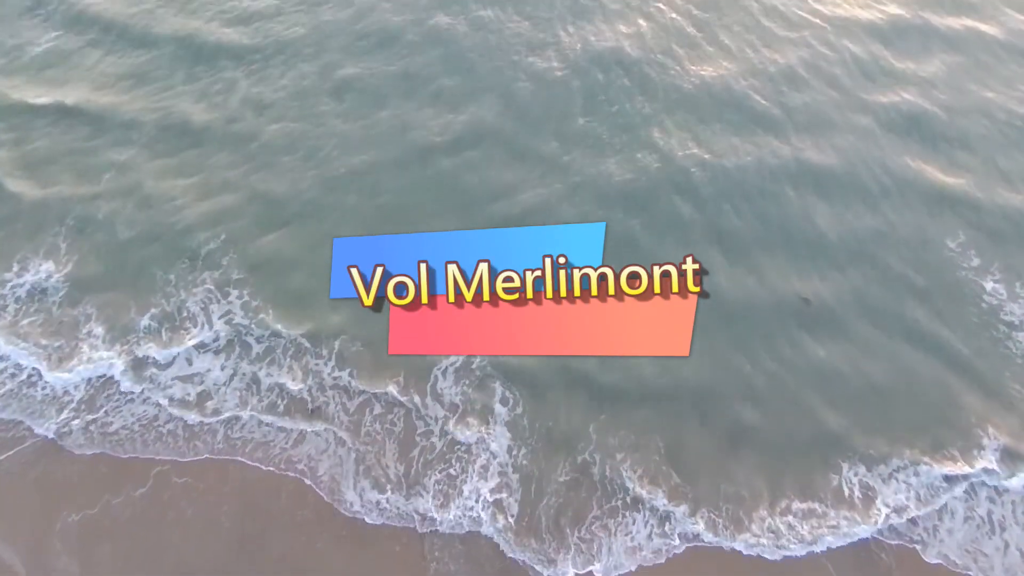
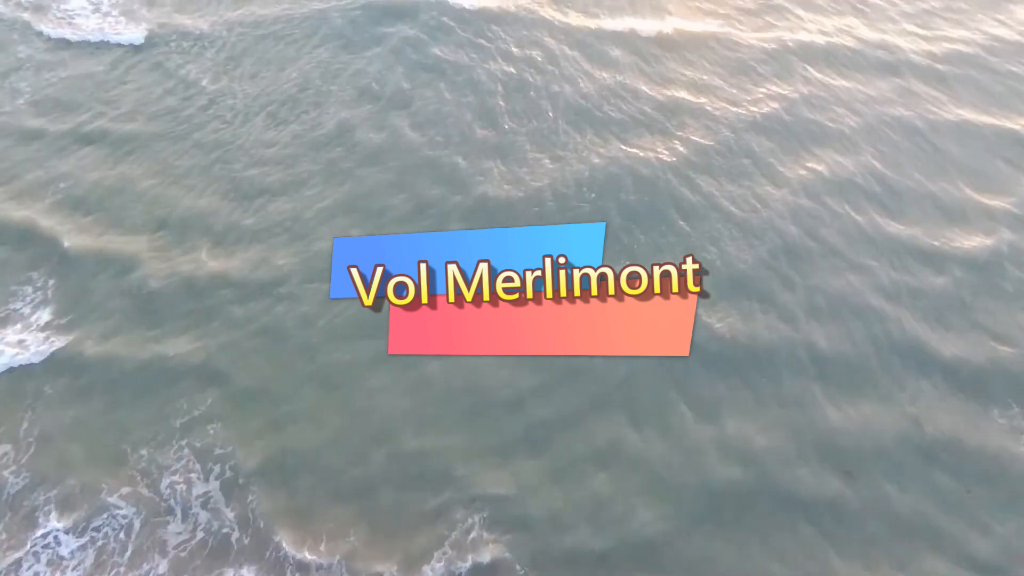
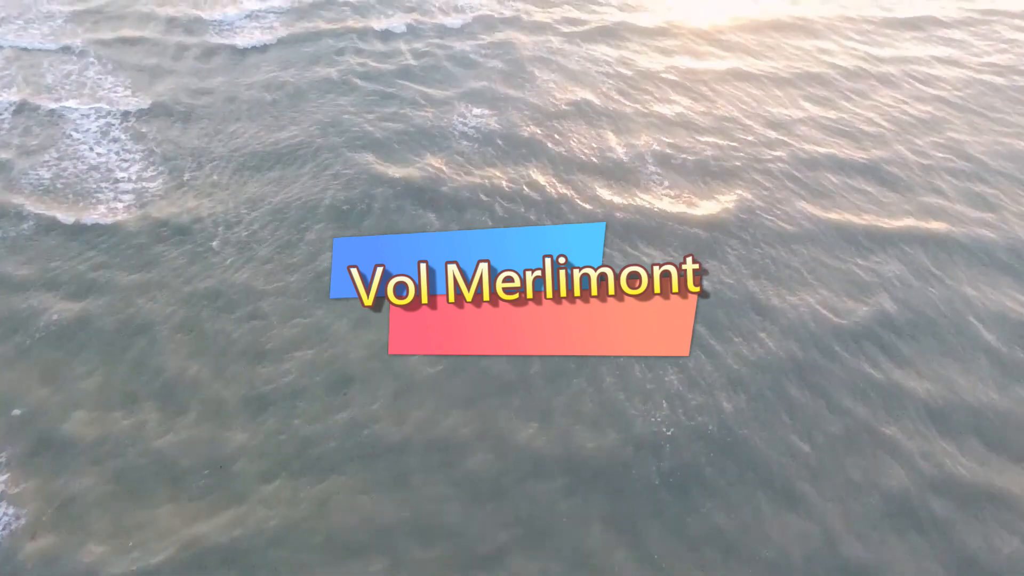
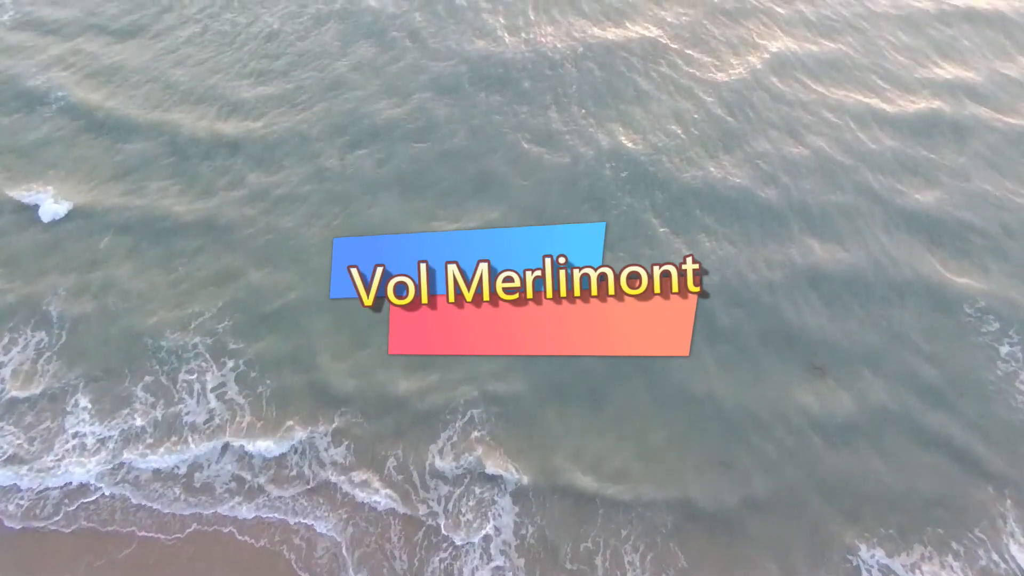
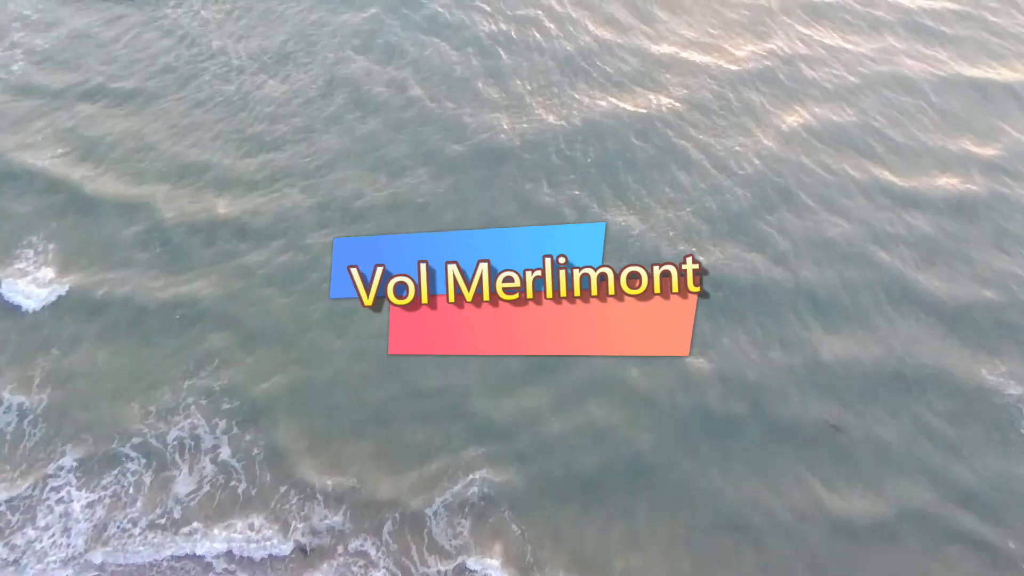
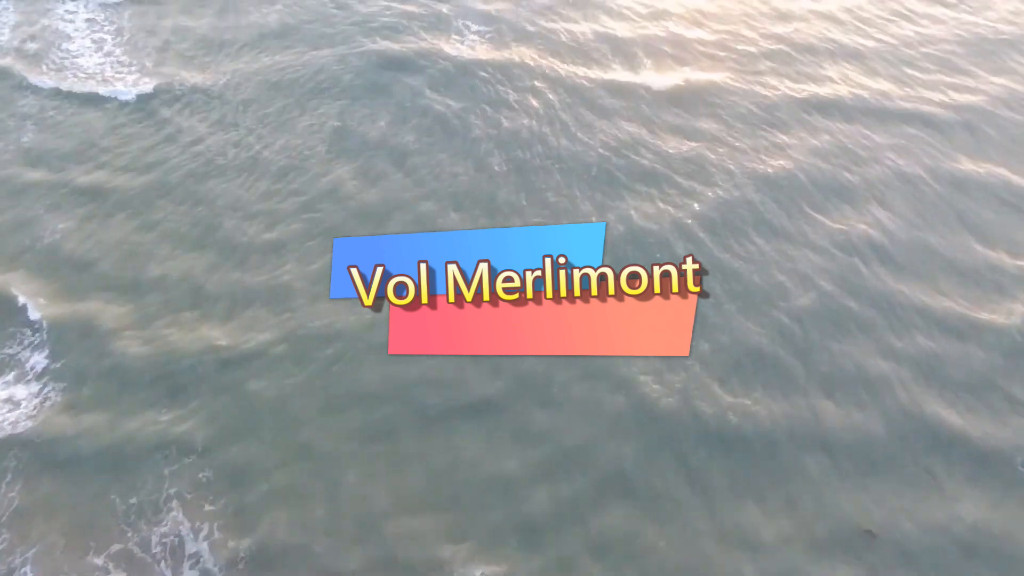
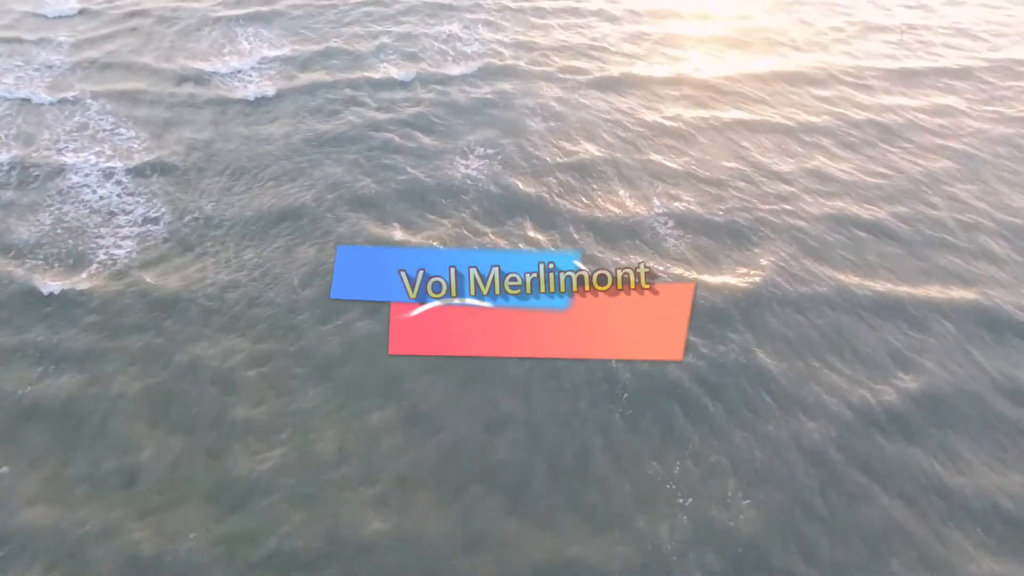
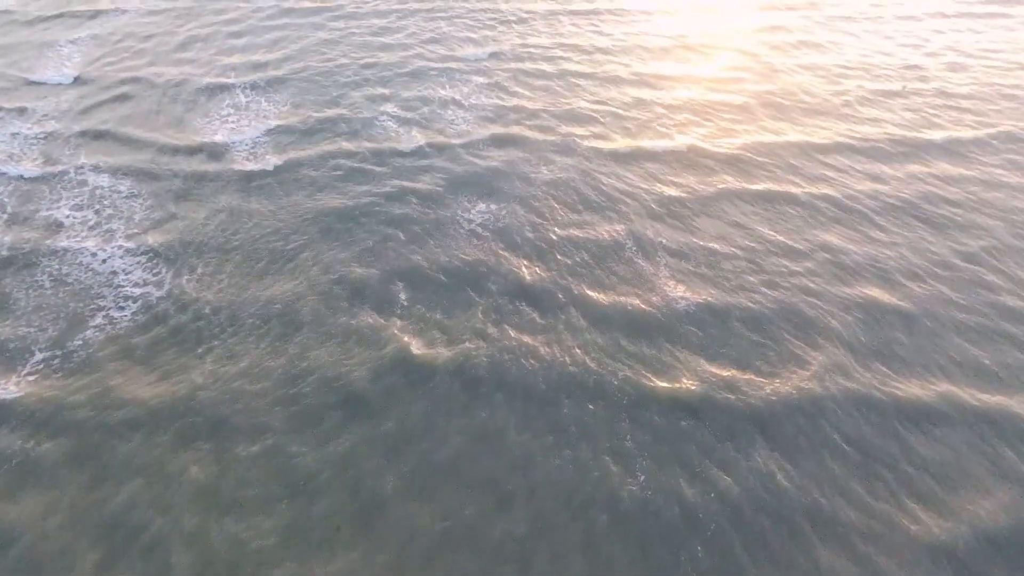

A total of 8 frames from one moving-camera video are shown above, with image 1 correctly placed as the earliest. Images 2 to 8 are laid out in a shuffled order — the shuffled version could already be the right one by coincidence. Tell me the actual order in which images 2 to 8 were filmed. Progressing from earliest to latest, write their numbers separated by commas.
4, 5, 2, 6, 3, 7, 8
